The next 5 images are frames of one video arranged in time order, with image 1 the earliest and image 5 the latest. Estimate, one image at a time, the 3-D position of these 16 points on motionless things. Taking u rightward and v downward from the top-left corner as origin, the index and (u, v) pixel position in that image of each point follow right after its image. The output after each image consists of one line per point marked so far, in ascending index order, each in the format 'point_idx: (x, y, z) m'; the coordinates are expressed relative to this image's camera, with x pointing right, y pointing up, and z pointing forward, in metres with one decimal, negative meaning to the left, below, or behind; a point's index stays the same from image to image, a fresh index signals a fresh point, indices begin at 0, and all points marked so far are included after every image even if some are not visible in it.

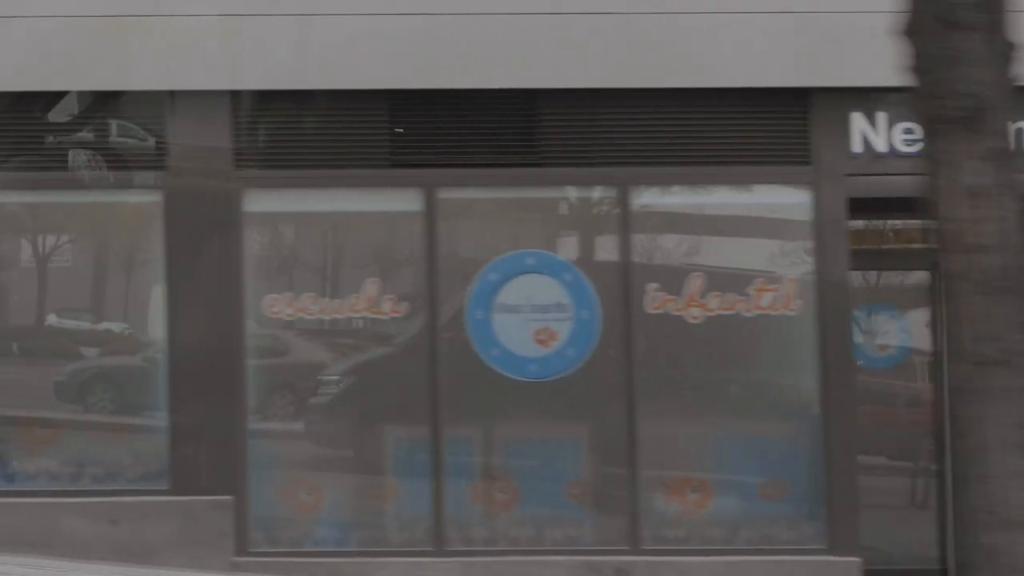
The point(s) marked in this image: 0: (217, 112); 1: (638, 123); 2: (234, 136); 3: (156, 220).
0: (-3.6, +2.1, +9.8) m
1: (+1.6, +2.0, +10.0) m
2: (-3.4, +1.9, +9.9) m
3: (-4.4, +0.8, +10.0) m
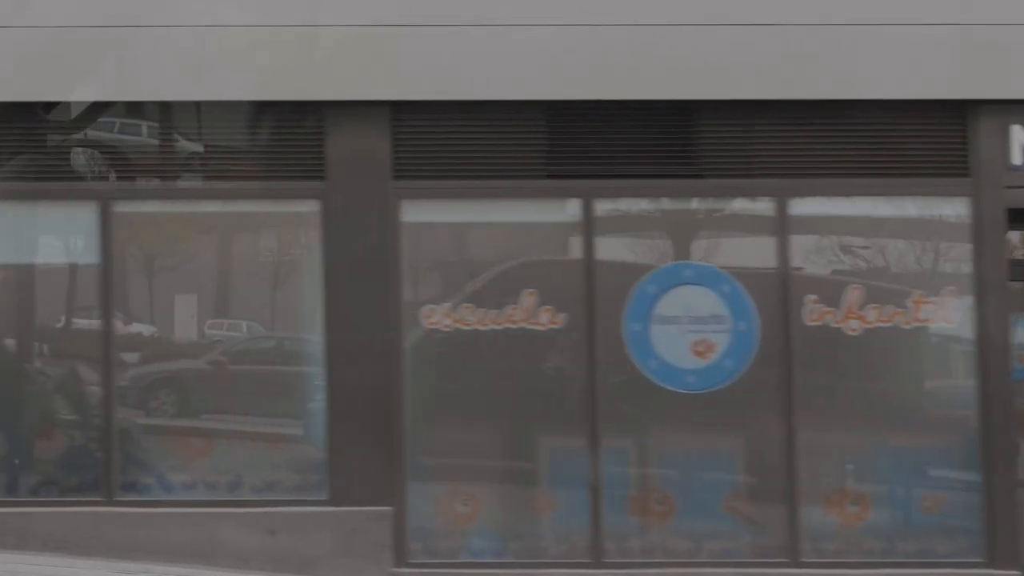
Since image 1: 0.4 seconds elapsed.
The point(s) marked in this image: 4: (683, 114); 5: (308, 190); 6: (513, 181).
0: (-1.6, +2.0, +9.8) m
1: (+3.5, +1.9, +10.0) m
2: (-1.4, +1.7, +9.9) m
3: (-2.4, +0.7, +10.0) m
4: (+2.1, +2.1, +10.0) m
5: (-2.5, +1.2, +9.9) m
6: (0.0, +1.3, +9.9) m
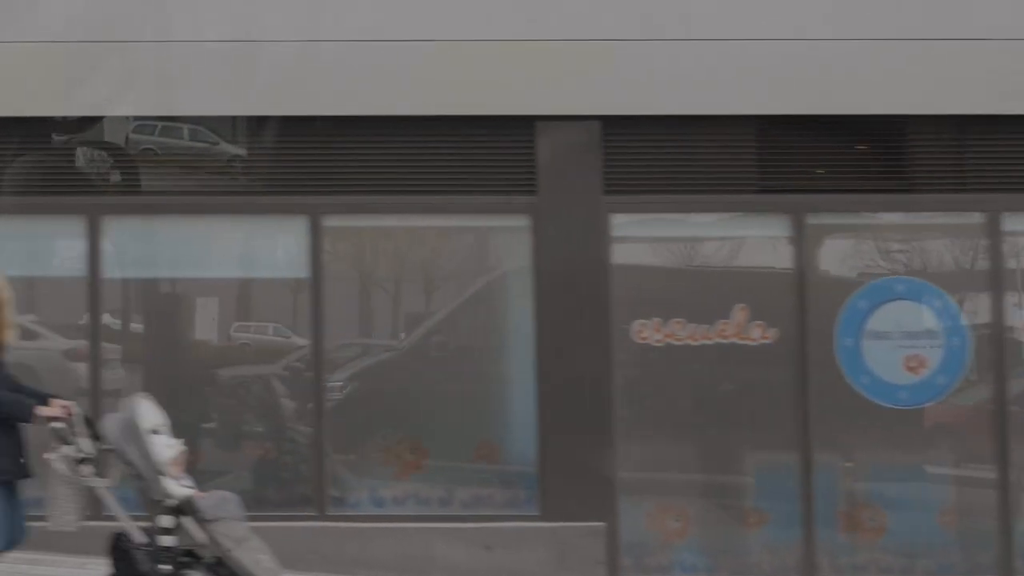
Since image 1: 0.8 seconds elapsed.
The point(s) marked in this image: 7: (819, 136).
0: (+0.9, +1.8, +9.8) m
1: (+6.1, +1.7, +9.9) m
2: (+1.1, +1.6, +9.9) m
3: (+0.1, +0.5, +9.9) m
4: (+4.7, +2.0, +10.0) m
5: (+0.1, +1.0, +9.9) m
6: (+2.6, +1.1, +9.9) m
7: (+3.8, +1.9, +10.0) m
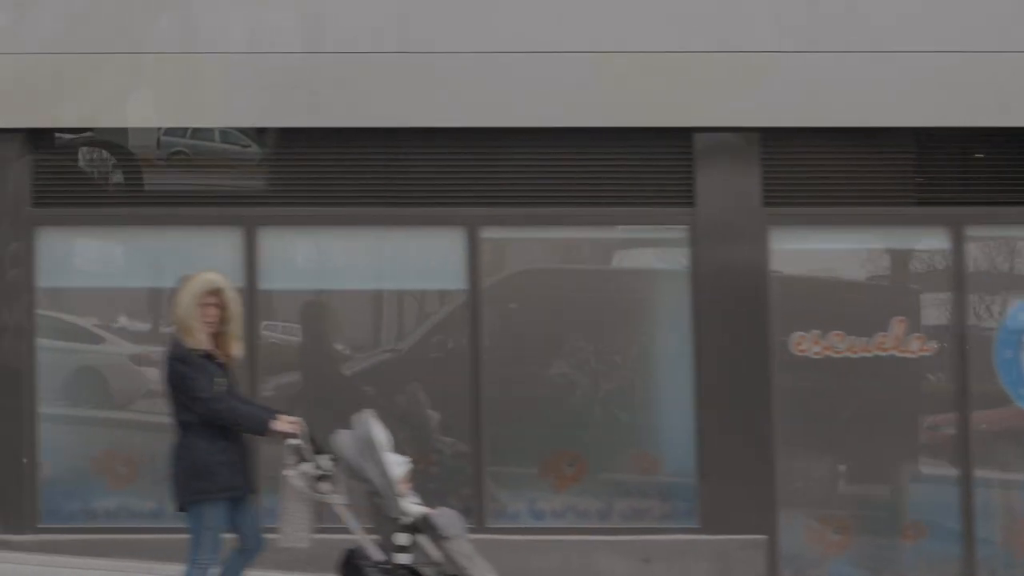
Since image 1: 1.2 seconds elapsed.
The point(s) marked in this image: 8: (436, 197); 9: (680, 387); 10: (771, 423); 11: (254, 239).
0: (+2.9, +1.7, +9.8) m
1: (+8.0, +1.6, +9.9) m
2: (+3.1, +1.4, +9.8) m
3: (+2.1, +0.4, +9.9) m
4: (+6.6, +1.8, +9.9) m
5: (+2.0, +0.9, +9.8) m
6: (+4.5, +1.0, +9.8) m
7: (+5.7, +1.7, +9.9) m
8: (-0.9, +1.1, +9.9) m
9: (+2.1, -1.2, +9.9) m
10: (+3.1, -1.6, +9.7) m
11: (-3.1, +0.6, +9.8) m
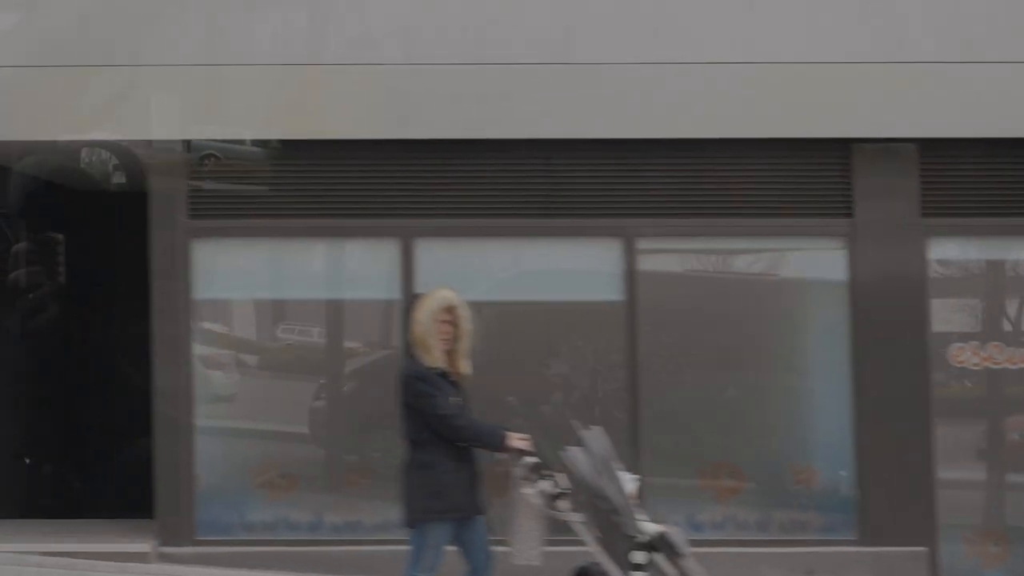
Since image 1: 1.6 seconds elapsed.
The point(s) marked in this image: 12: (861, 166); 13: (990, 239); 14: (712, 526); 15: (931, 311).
0: (+4.8, +1.6, +9.7) m
1: (+9.9, +1.4, +9.8) m
2: (+5.0, +1.3, +9.8) m
3: (+4.0, +0.3, +9.8) m
4: (+8.5, +1.7, +9.9) m
5: (+3.9, +0.8, +9.8) m
6: (+6.4, +0.9, +9.8) m
7: (+7.6, +1.6, +9.9) m
8: (+1.0, +1.0, +9.9) m
9: (+4.0, -1.3, +9.8) m
10: (+5.0, -1.8, +9.7) m
11: (-1.2, +0.5, +9.8) m
12: (+4.2, +1.5, +9.7) m
13: (+5.8, +0.6, +9.8) m
14: (+2.4, -2.9, +9.8) m
15: (+5.1, -0.3, +9.8) m
